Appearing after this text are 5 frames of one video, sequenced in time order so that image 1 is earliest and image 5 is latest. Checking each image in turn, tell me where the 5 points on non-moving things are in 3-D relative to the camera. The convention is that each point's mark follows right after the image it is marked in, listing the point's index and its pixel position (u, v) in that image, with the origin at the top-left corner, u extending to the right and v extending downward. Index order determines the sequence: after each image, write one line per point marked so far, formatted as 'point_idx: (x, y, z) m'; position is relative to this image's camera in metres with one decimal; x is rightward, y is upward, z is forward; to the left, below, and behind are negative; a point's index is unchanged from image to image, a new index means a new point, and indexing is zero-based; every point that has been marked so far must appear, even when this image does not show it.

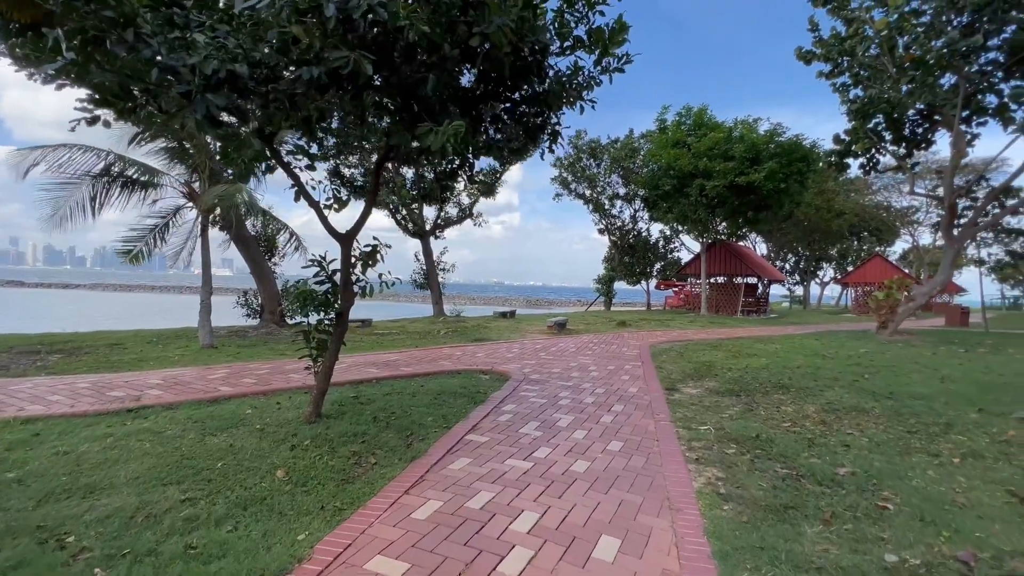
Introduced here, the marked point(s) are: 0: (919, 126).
0: (+14.8, +5.9, +16.4) m
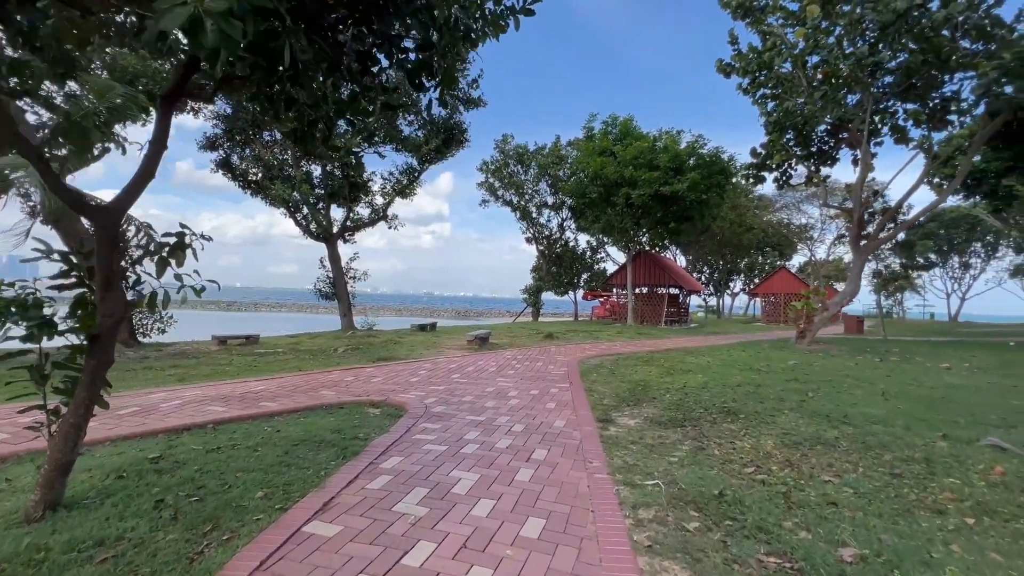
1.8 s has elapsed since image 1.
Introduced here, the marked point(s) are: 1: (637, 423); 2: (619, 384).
0: (+11.9, +5.5, +17.1) m
1: (+1.6, -1.7, +5.6) m
2: (+1.9, -1.7, +7.8) m
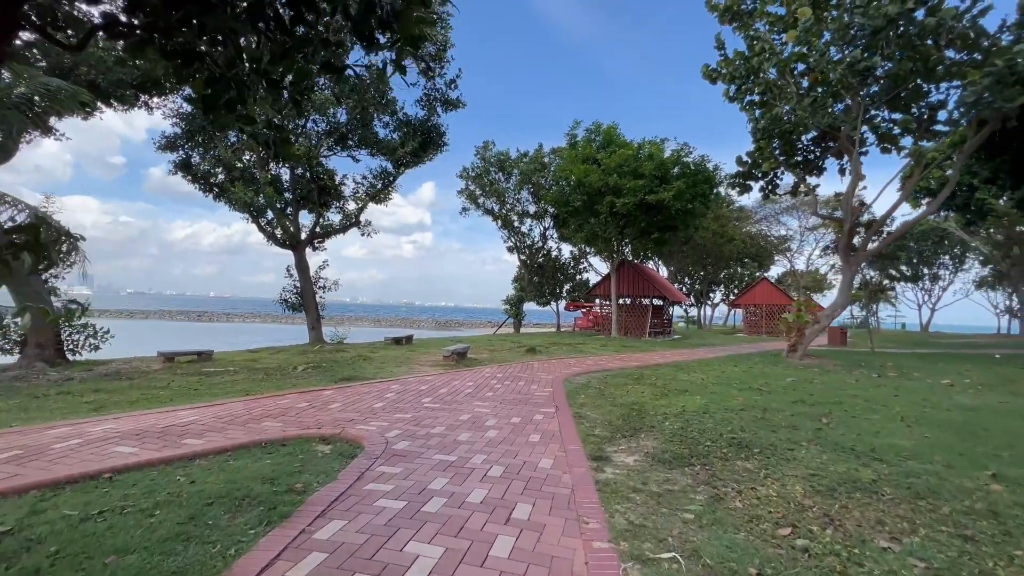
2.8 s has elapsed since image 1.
0: (+11.2, +5.1, +16.8) m
1: (+1.3, -1.8, +4.8) m
2: (+1.5, -1.9, +7.0) m
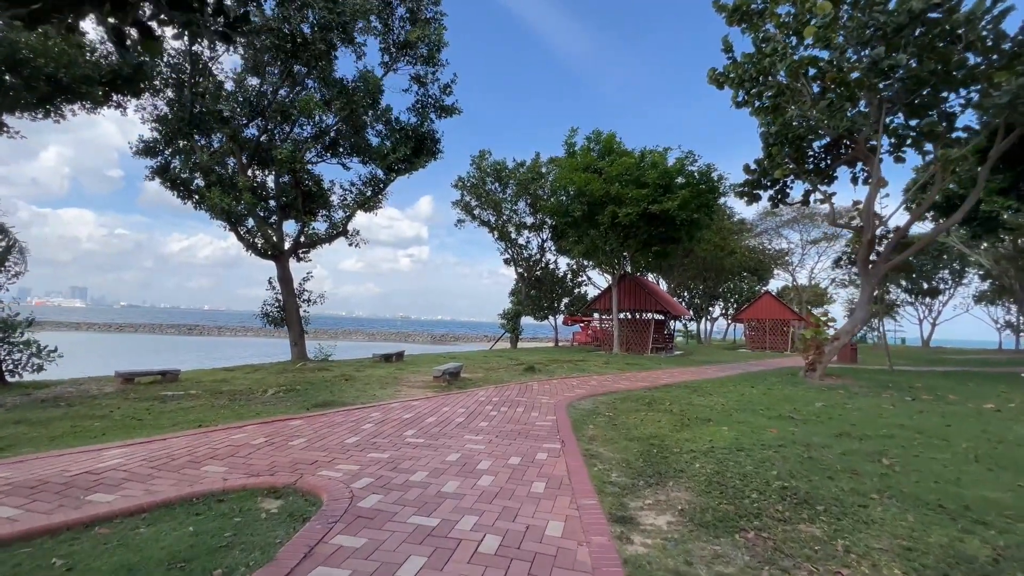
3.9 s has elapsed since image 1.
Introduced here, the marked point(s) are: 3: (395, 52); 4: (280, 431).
0: (+11.1, +4.6, +16.0) m
1: (+1.3, -1.9, +3.7) m
2: (+1.5, -2.1, +5.9) m
3: (-4.4, +8.8, +16.7) m
4: (-3.2, -1.9, +6.1) m
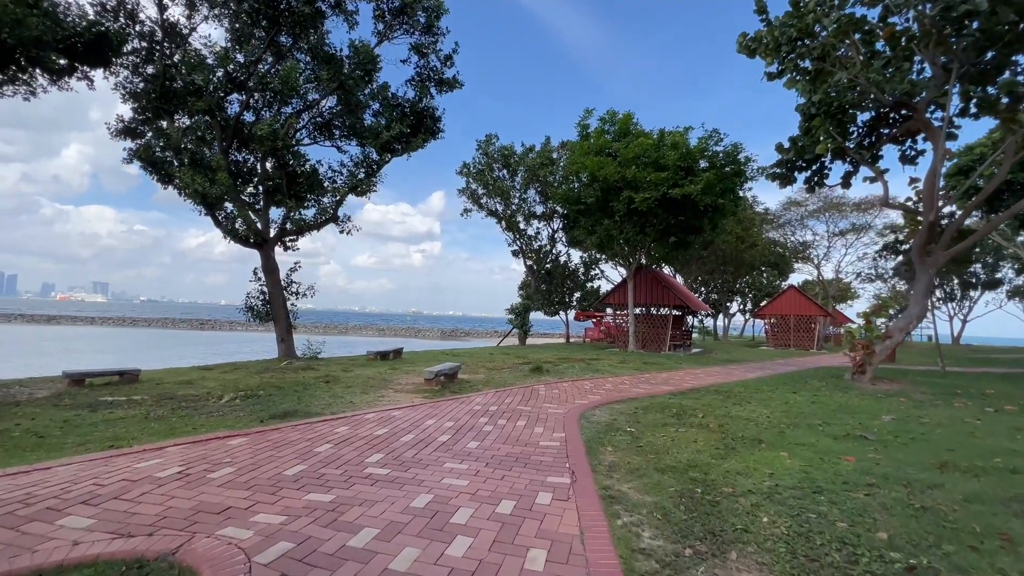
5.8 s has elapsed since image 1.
0: (+11.3, +4.8, +14.2) m
1: (+1.2, -1.8, +2.2) m
2: (+1.5, -1.9, +4.4) m
3: (-4.1, +9.0, +15.2) m
4: (-3.2, -1.8, +4.8) m
